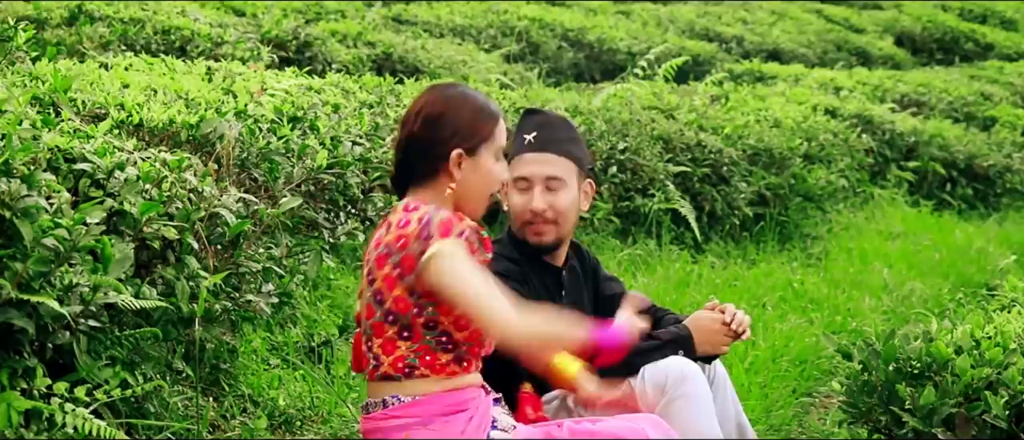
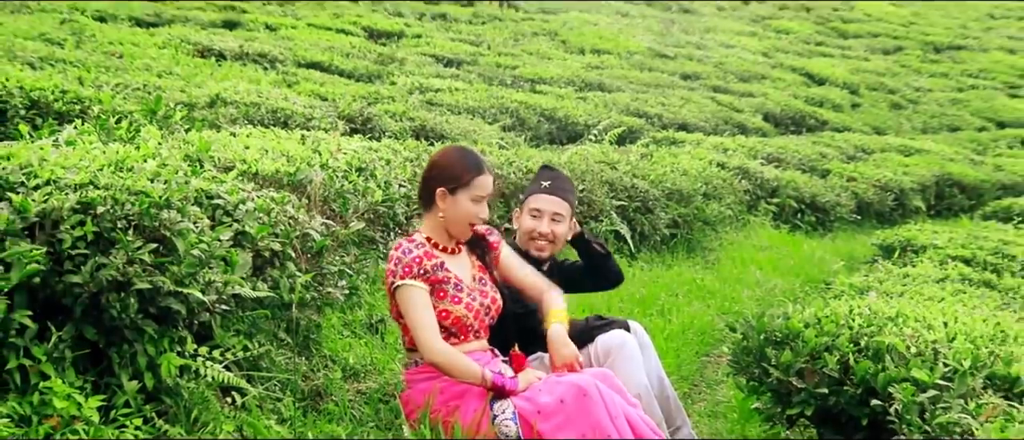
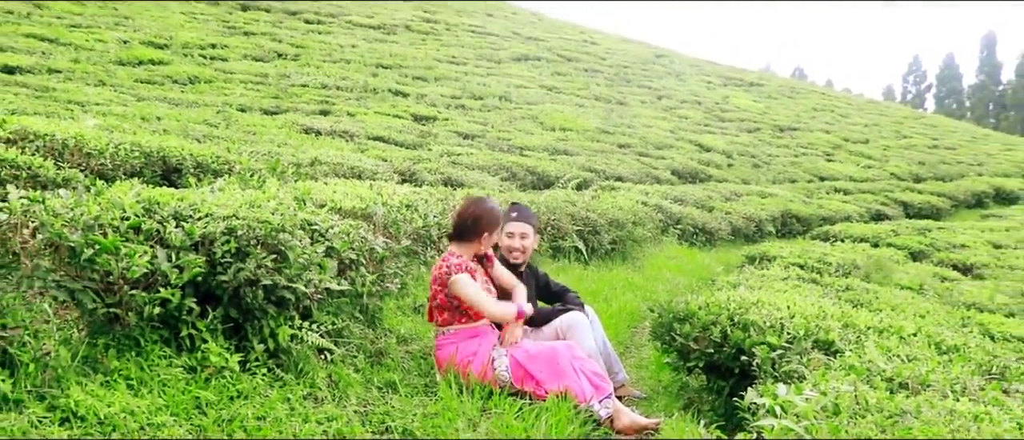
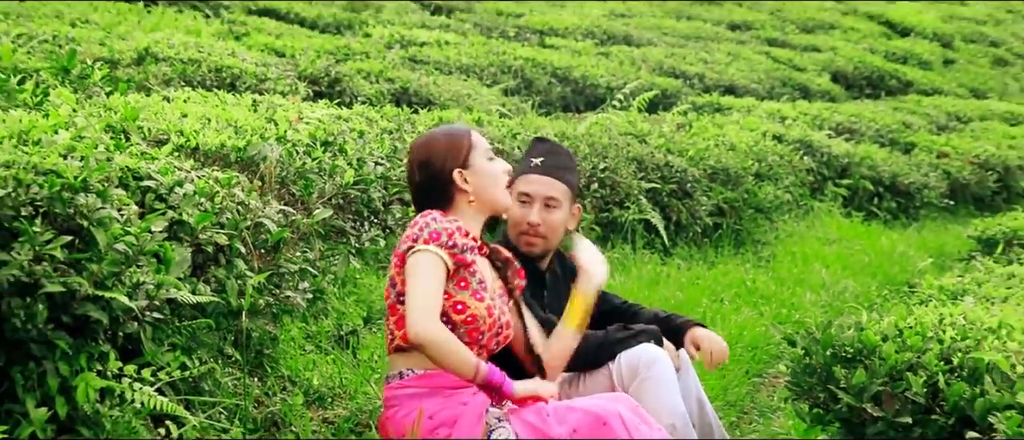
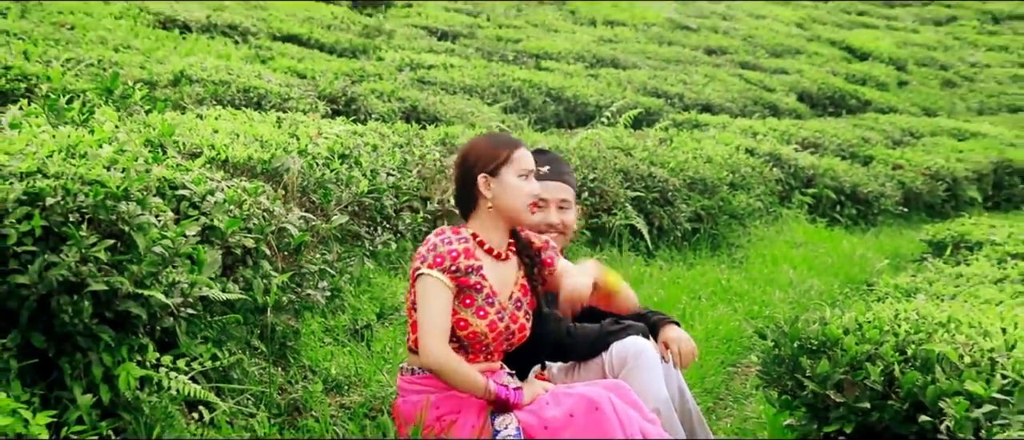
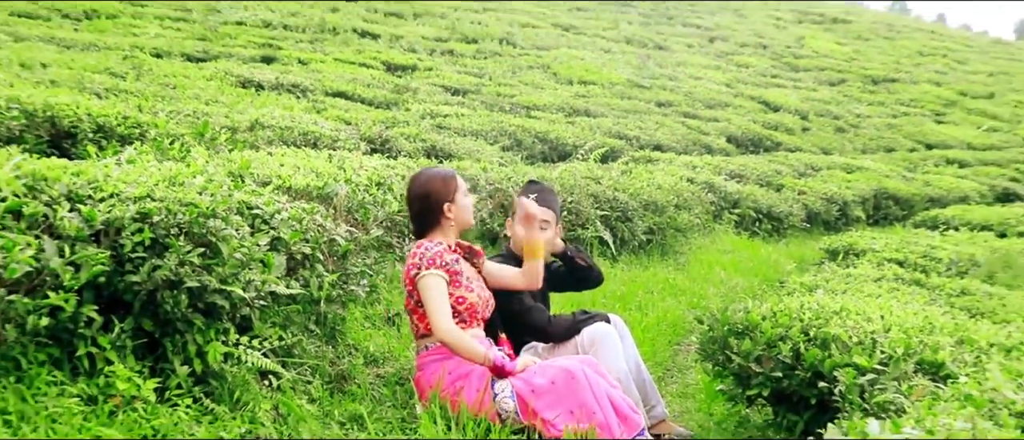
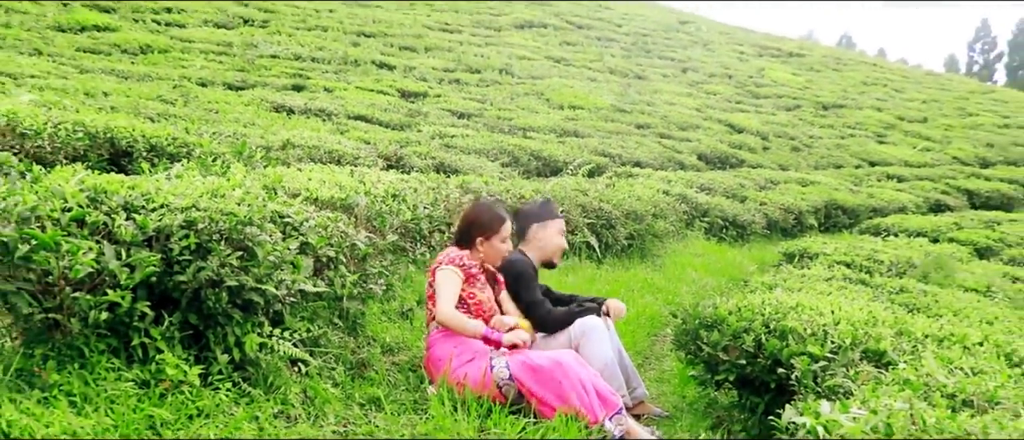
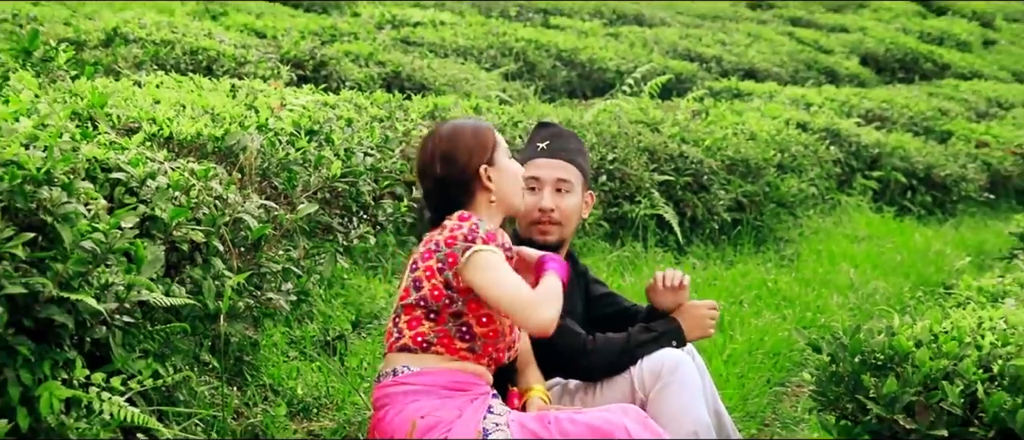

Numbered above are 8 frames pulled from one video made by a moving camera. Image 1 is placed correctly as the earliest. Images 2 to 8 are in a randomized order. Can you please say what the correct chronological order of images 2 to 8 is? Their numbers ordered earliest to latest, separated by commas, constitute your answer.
8, 4, 5, 2, 6, 7, 3
